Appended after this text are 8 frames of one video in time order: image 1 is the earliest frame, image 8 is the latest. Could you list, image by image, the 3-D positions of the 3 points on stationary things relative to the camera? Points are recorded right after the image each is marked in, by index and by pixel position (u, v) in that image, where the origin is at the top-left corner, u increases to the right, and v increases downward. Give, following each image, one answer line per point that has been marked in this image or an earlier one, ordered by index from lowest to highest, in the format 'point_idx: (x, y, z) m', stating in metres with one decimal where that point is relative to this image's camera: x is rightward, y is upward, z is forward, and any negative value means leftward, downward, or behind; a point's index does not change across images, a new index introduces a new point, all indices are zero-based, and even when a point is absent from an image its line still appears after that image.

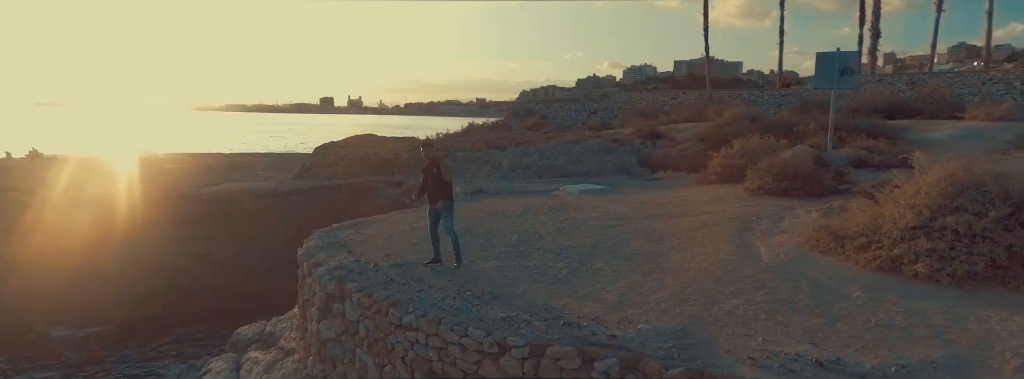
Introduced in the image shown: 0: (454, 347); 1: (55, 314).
0: (-0.5, -1.3, +4.3) m
1: (-11.1, -3.0, +13.0) m
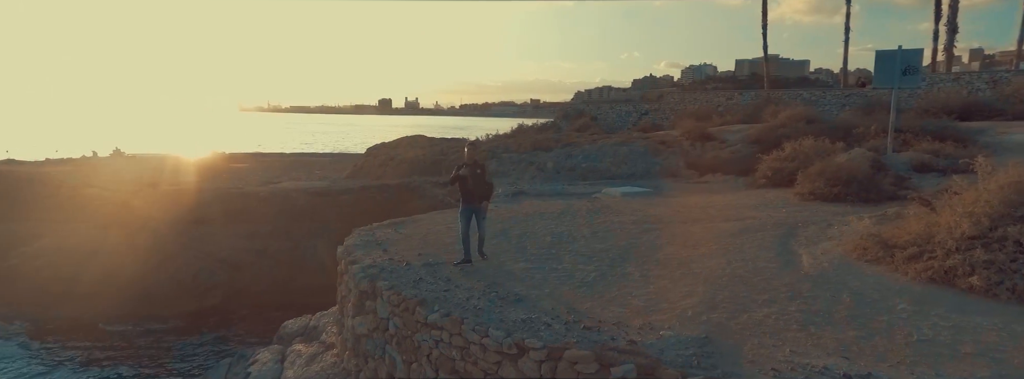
0: (-0.3, -1.3, +4.3) m
1: (-10.1, -3.0, +14.1) m
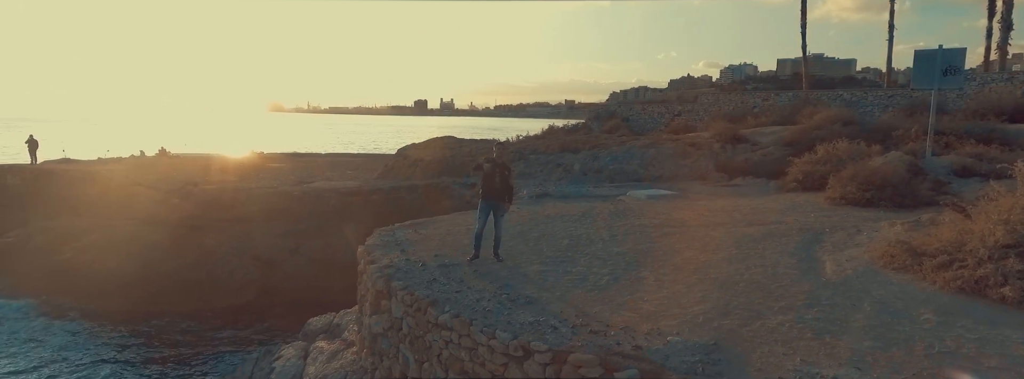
0: (-0.2, -1.3, +4.4) m
1: (-9.4, -2.9, +14.8) m
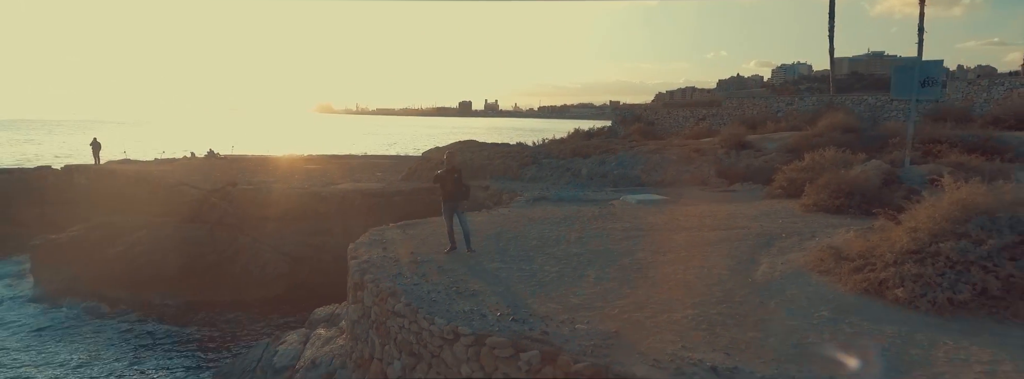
0: (-0.8, -1.4, +5.1) m
1: (-9.1, -2.9, +16.2) m
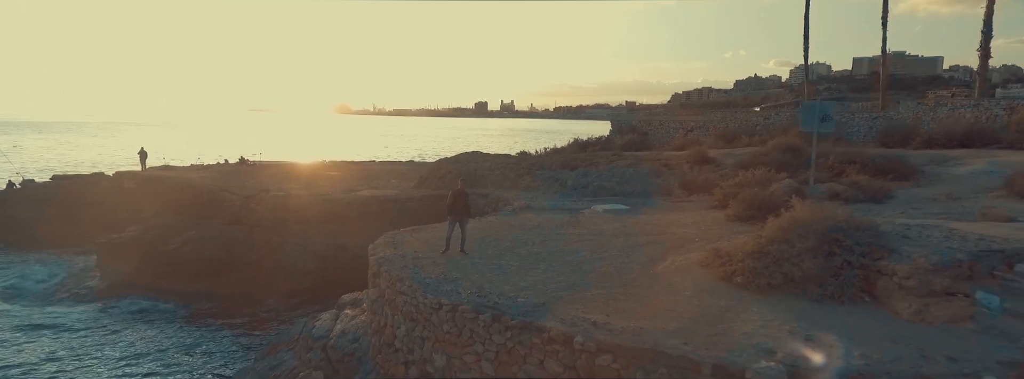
0: (-1.3, -1.6, +7.6) m
1: (-9.3, -3.2, +18.9) m
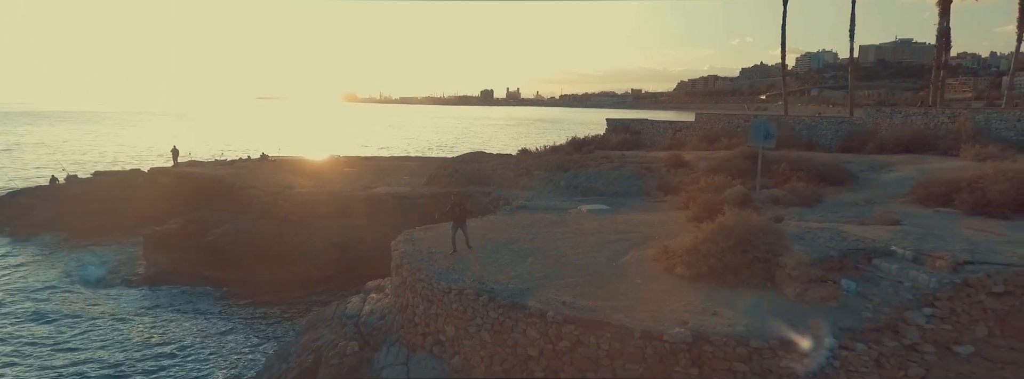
0: (-1.4, -1.8, +9.9) m
1: (-9.3, -3.1, +21.4) m
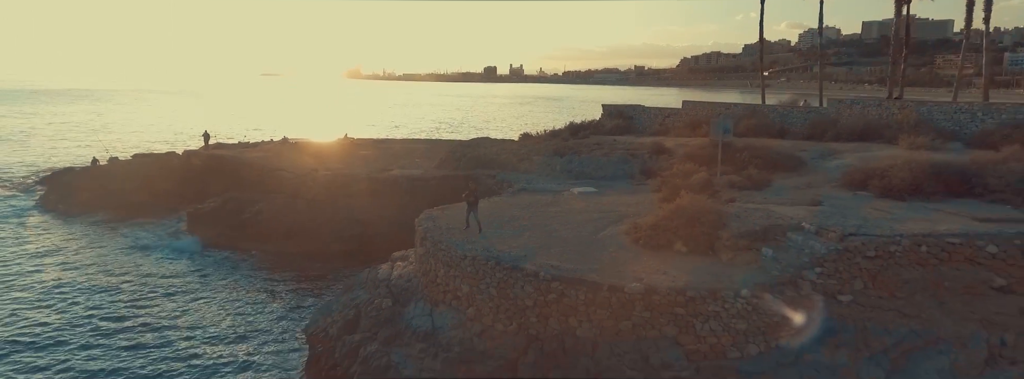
0: (-1.4, -1.6, +12.7) m
1: (-9.2, -2.4, +24.2) m
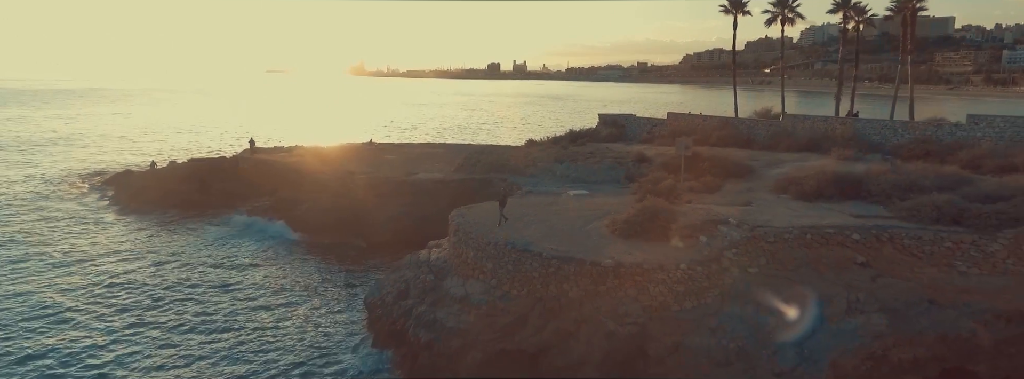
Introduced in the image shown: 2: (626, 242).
0: (-1.0, -1.7, +17.3) m
1: (-8.8, -2.5, +28.9) m
2: (+3.4, -1.6, +16.3) m
